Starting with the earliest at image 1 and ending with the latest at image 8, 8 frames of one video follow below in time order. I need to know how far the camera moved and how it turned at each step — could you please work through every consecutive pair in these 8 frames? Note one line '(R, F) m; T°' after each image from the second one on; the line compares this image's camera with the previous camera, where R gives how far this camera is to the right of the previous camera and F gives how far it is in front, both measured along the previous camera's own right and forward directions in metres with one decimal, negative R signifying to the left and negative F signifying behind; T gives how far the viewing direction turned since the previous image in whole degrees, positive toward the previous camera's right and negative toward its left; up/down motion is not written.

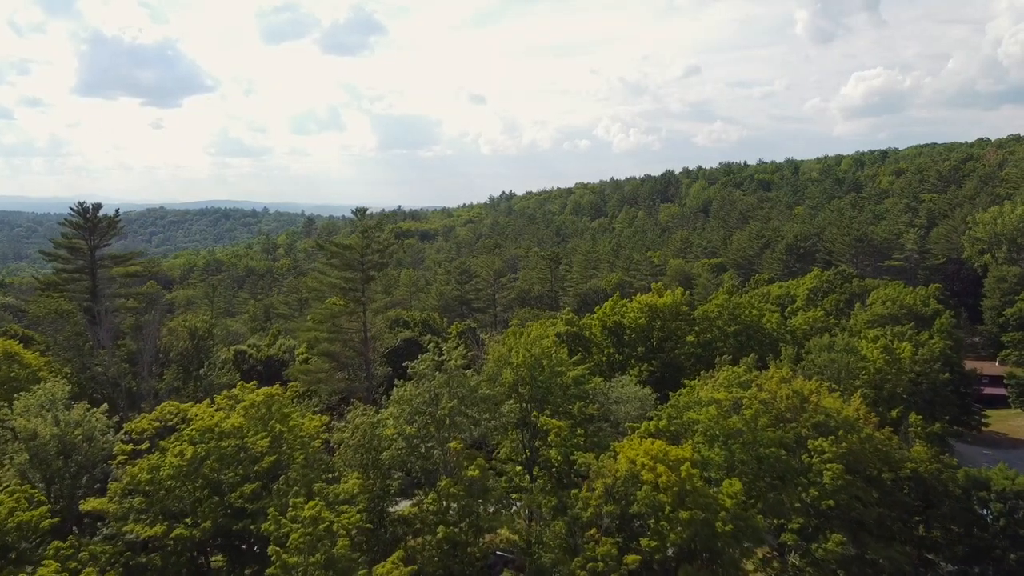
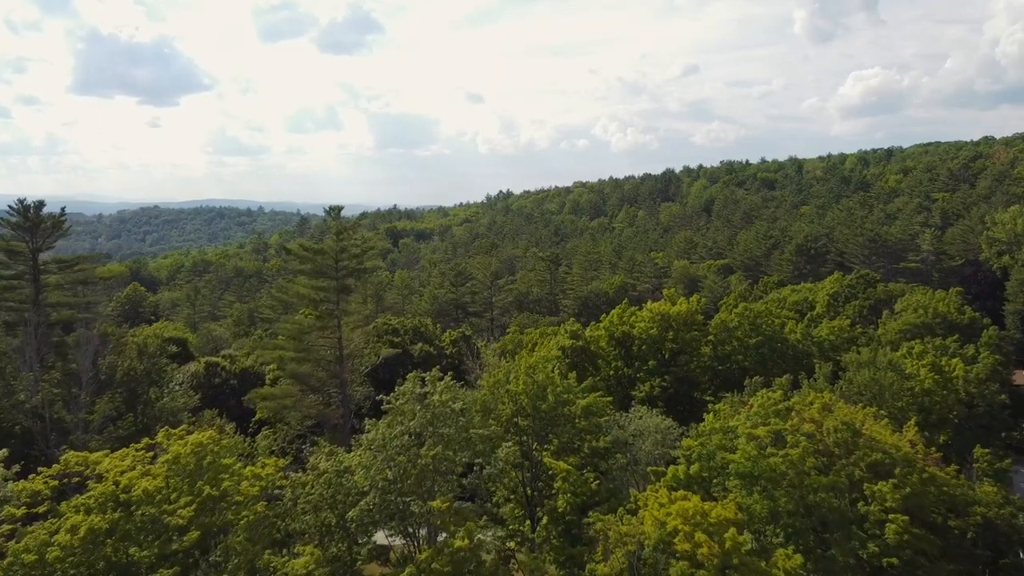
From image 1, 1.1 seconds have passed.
(0.0, +3.2) m; 0°
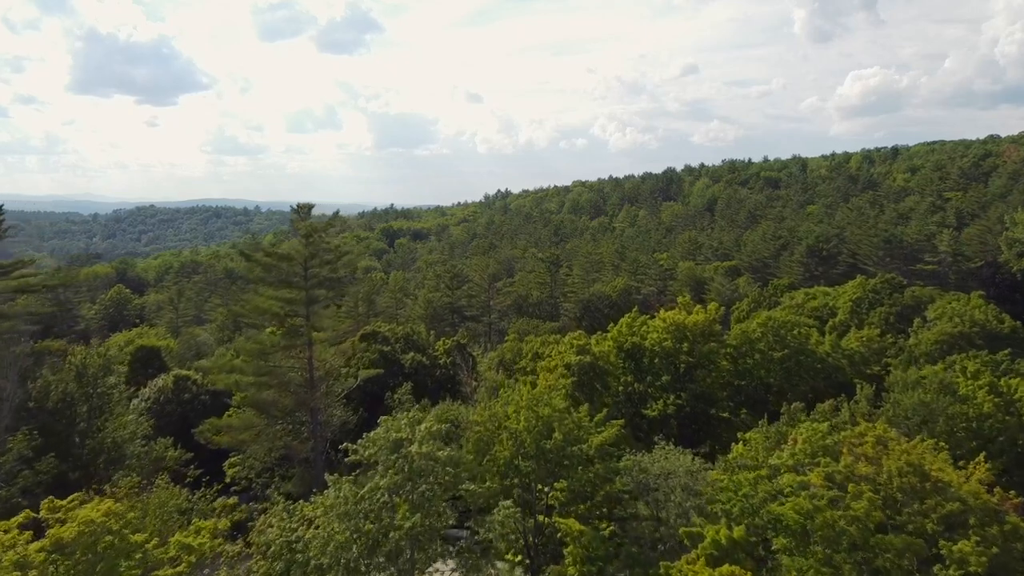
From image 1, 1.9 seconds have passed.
(0.0, +3.0) m; 0°
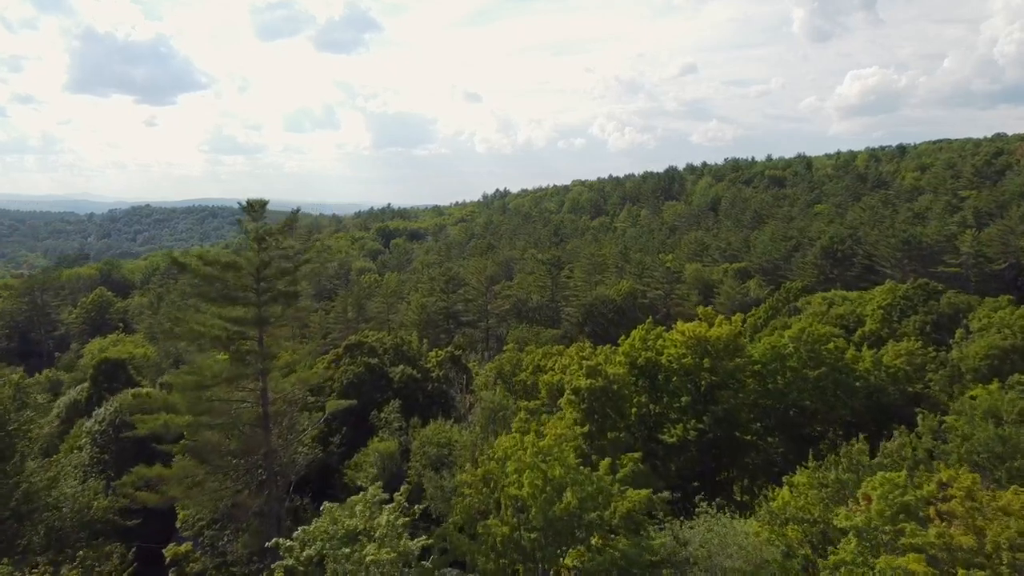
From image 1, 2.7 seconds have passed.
(0.0, +3.3) m; 0°
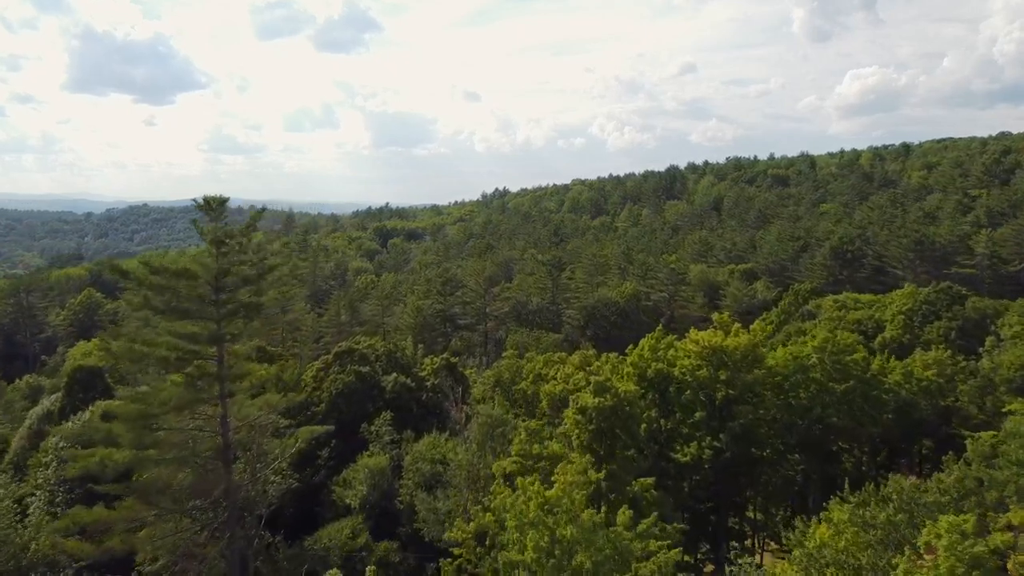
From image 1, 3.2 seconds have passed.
(0.0, +2.0) m; 0°
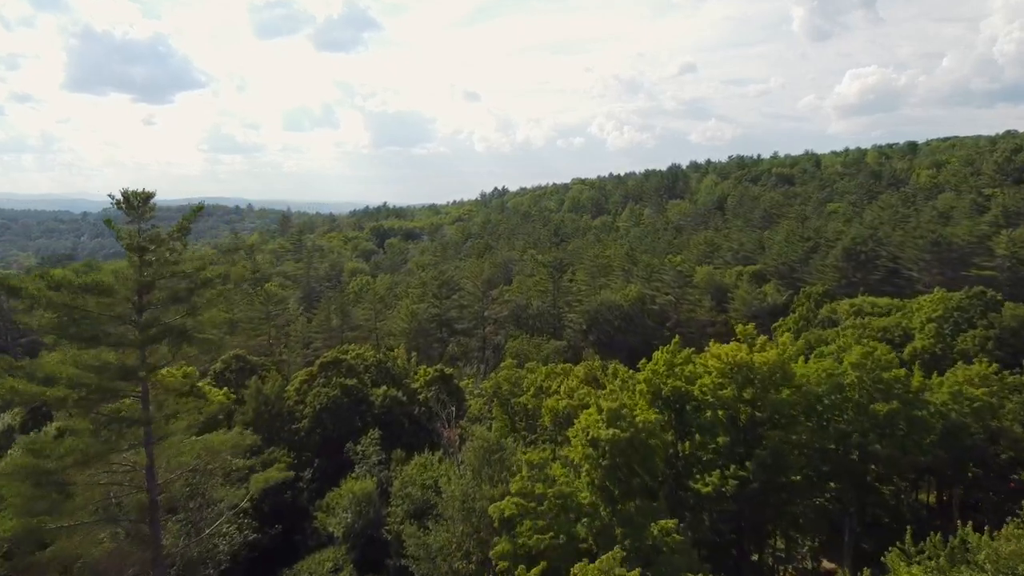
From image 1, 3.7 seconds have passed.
(0.0, +2.6) m; 0°
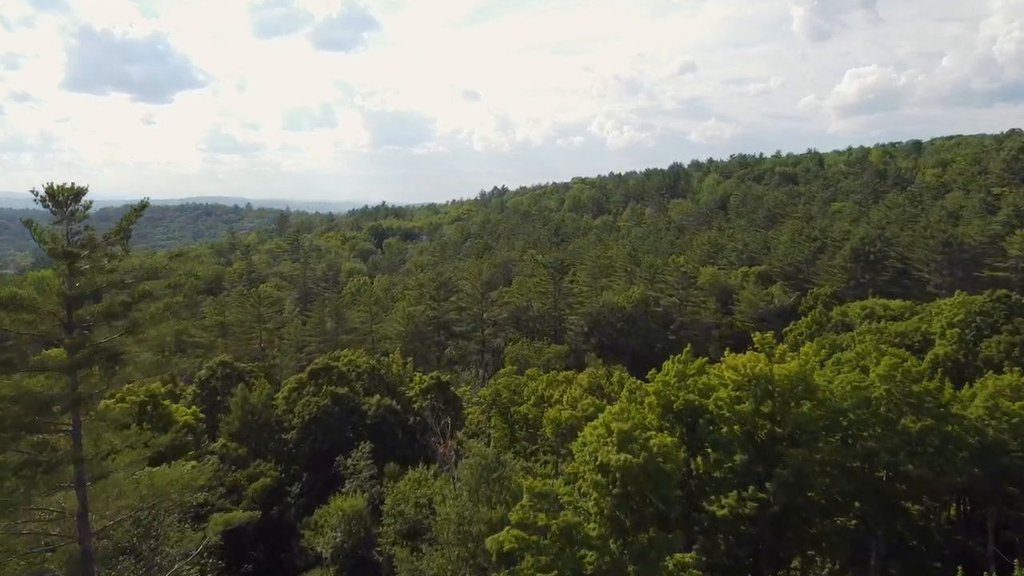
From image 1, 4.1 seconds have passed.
(0.0, +1.6) m; 0°
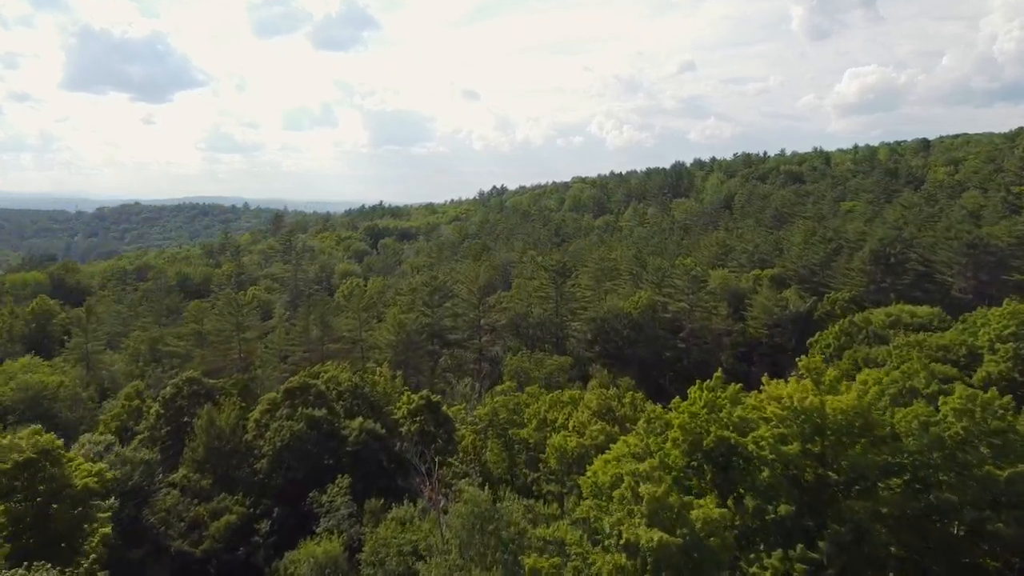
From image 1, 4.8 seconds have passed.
(0.0, +3.2) m; 0°
